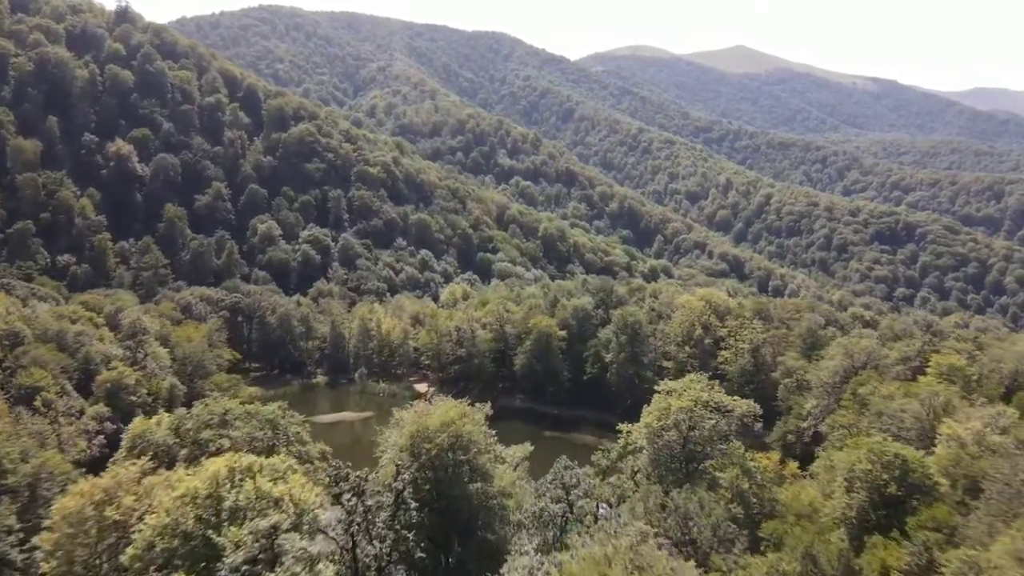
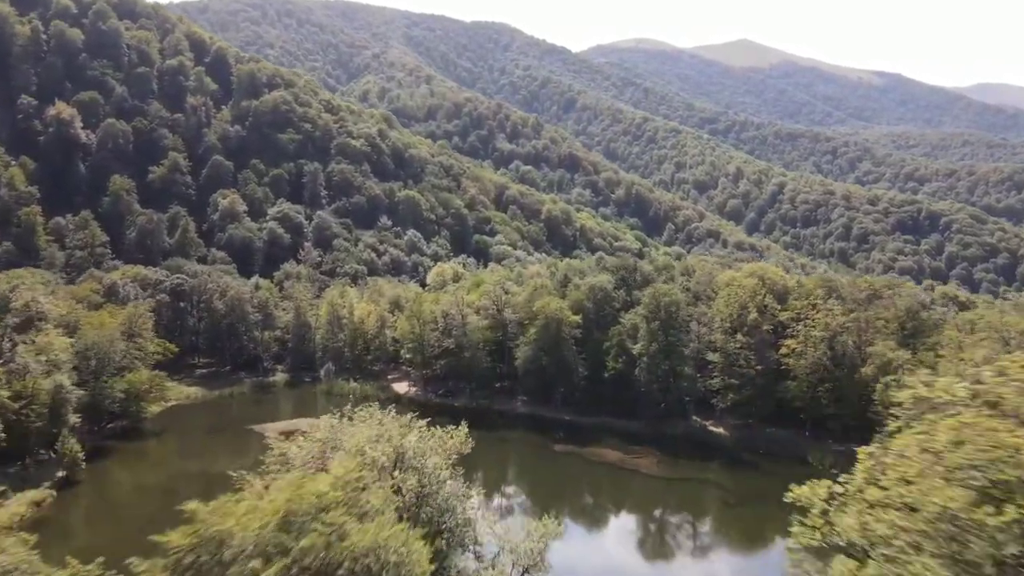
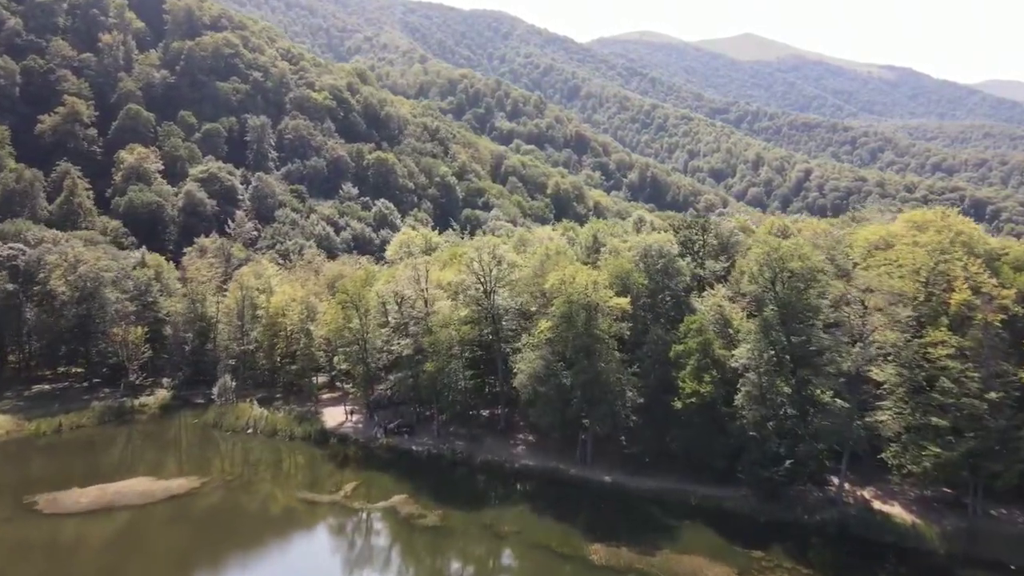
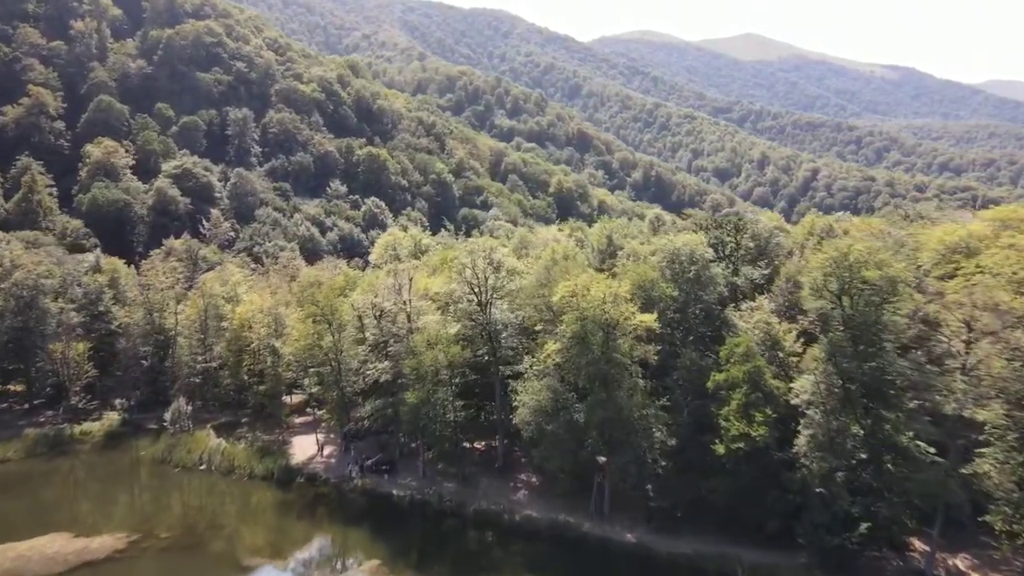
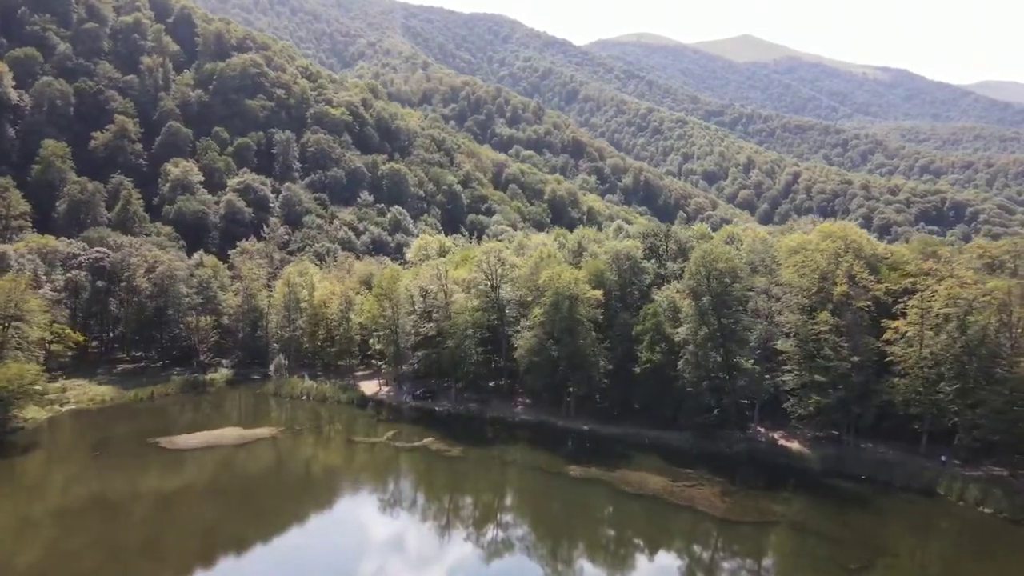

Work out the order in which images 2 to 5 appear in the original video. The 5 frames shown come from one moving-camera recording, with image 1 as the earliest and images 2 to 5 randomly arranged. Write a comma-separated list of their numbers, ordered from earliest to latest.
2, 5, 3, 4
